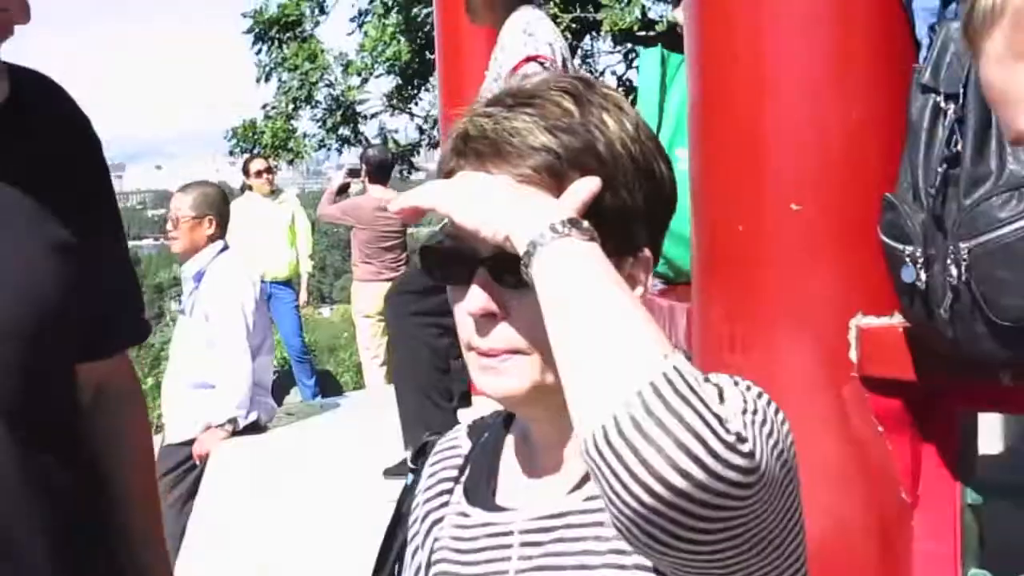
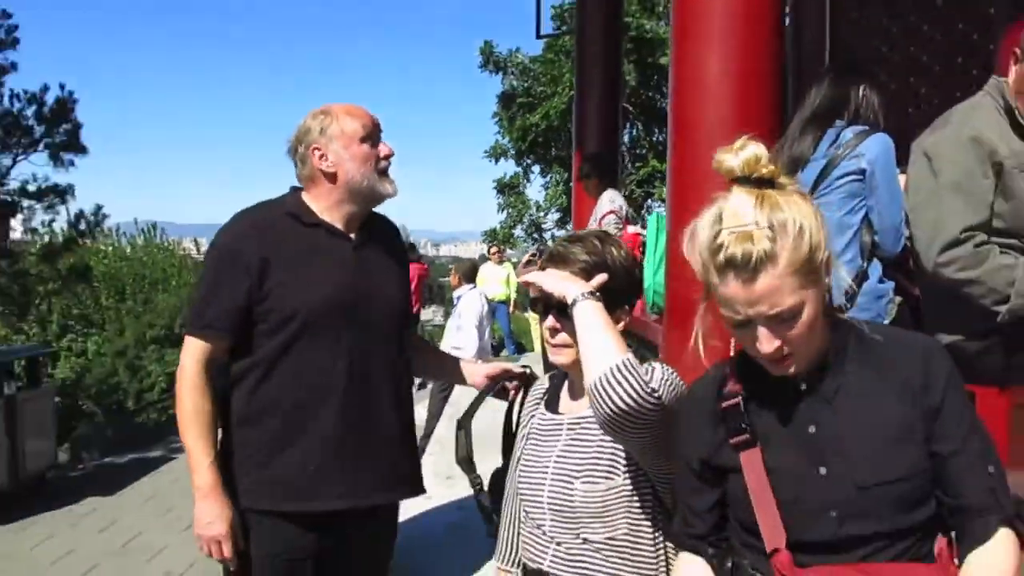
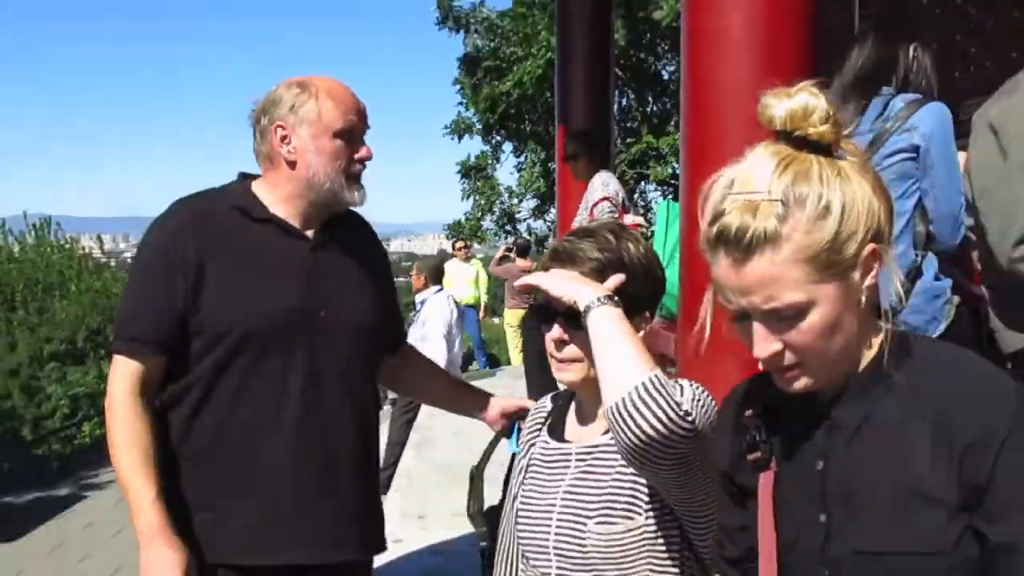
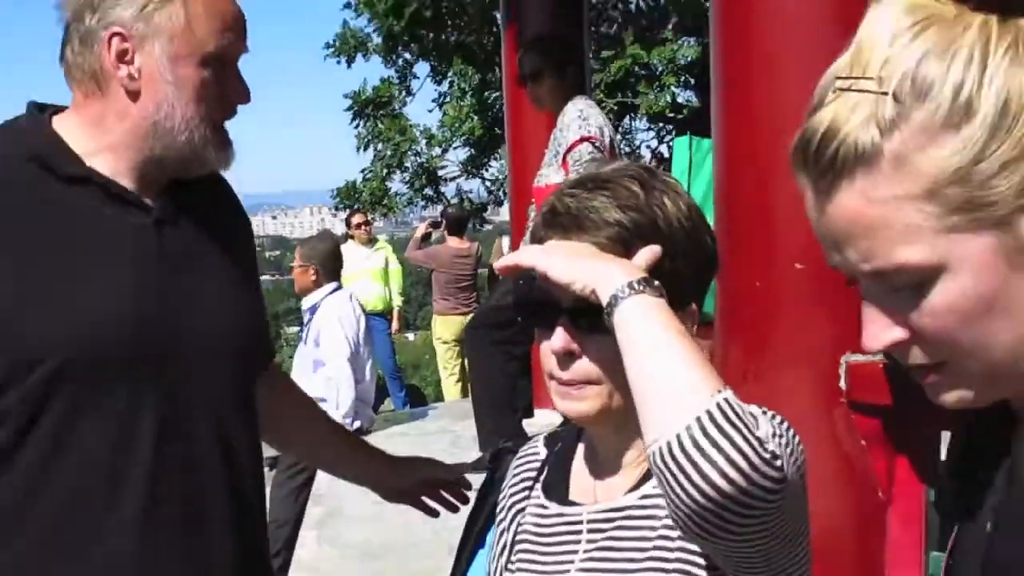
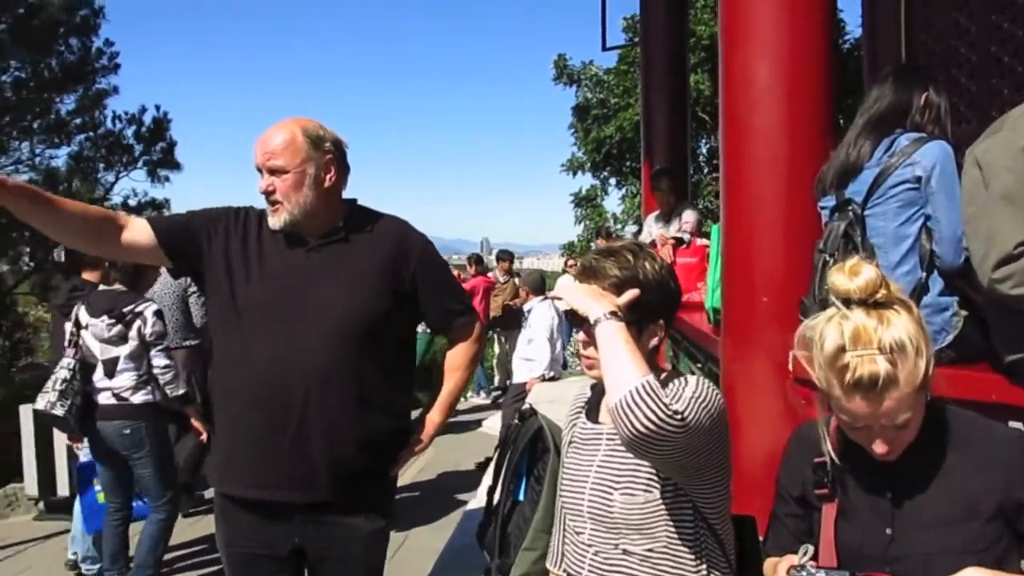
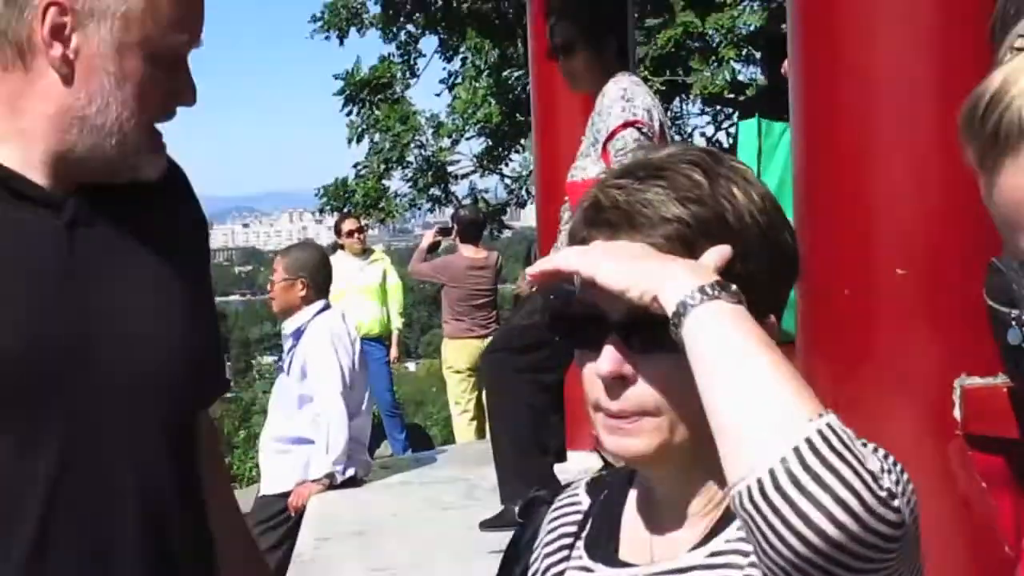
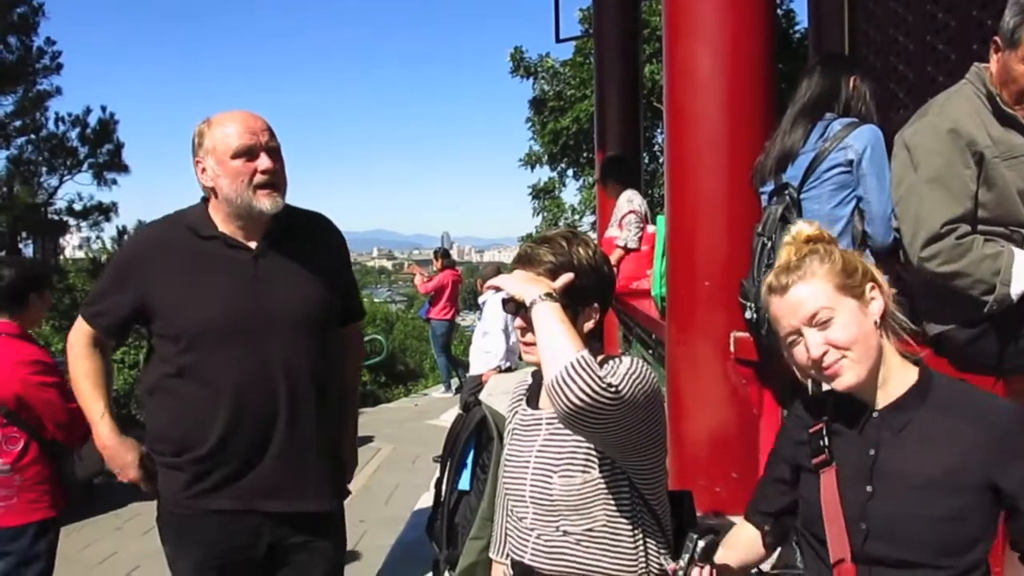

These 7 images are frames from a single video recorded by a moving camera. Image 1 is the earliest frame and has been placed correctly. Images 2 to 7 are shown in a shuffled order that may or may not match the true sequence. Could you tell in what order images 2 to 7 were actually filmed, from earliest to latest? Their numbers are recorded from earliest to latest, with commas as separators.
6, 4, 3, 2, 7, 5
